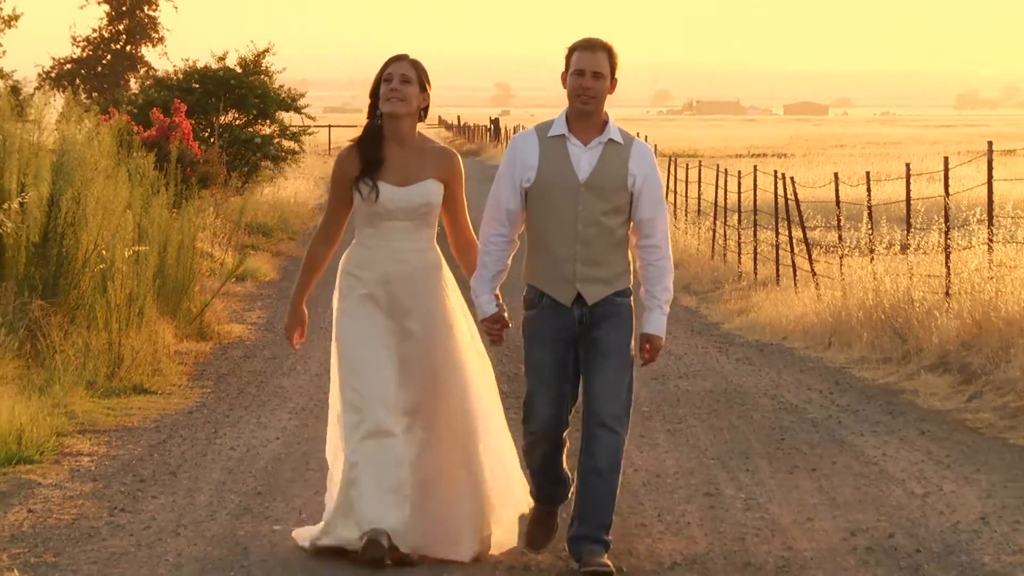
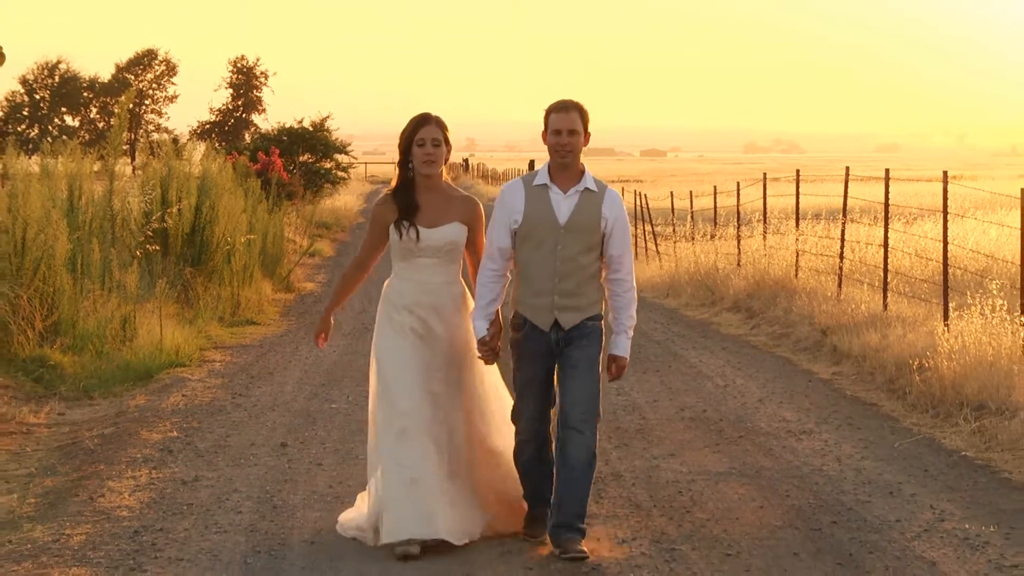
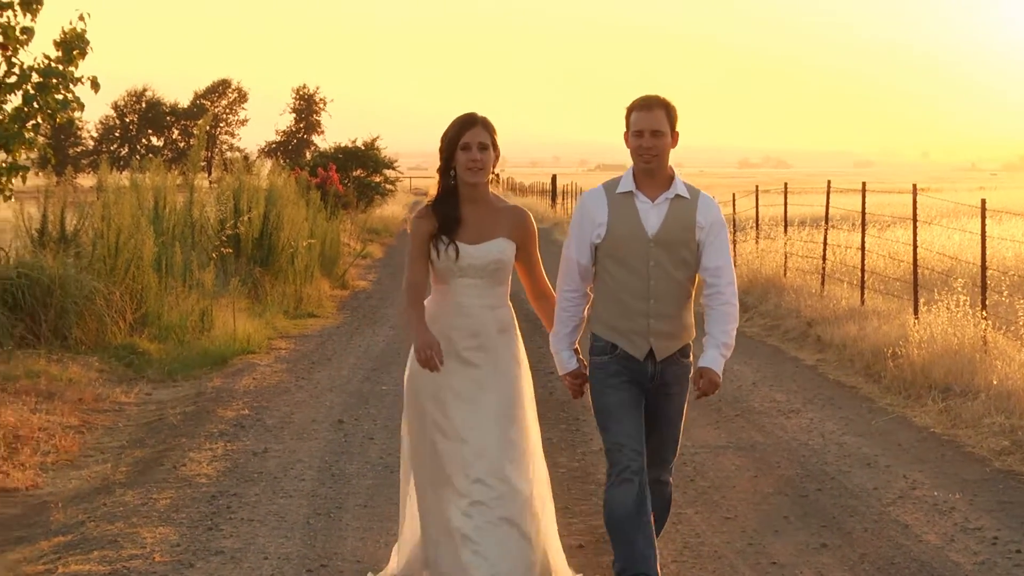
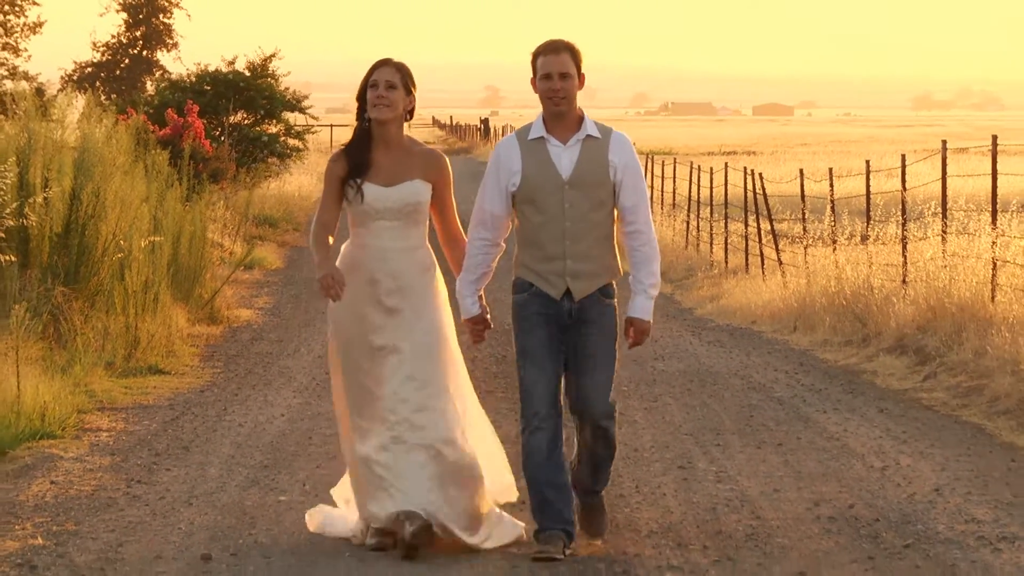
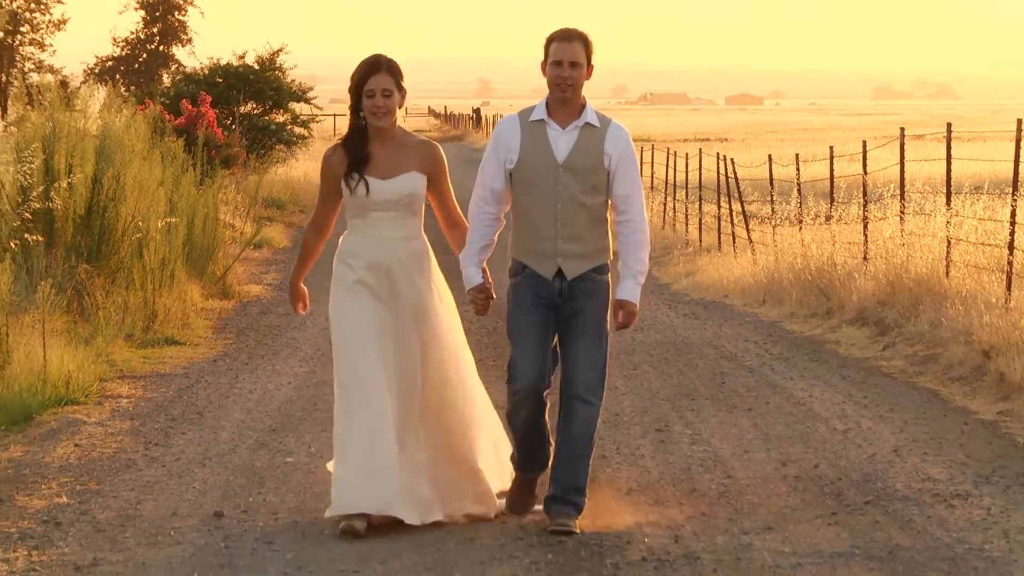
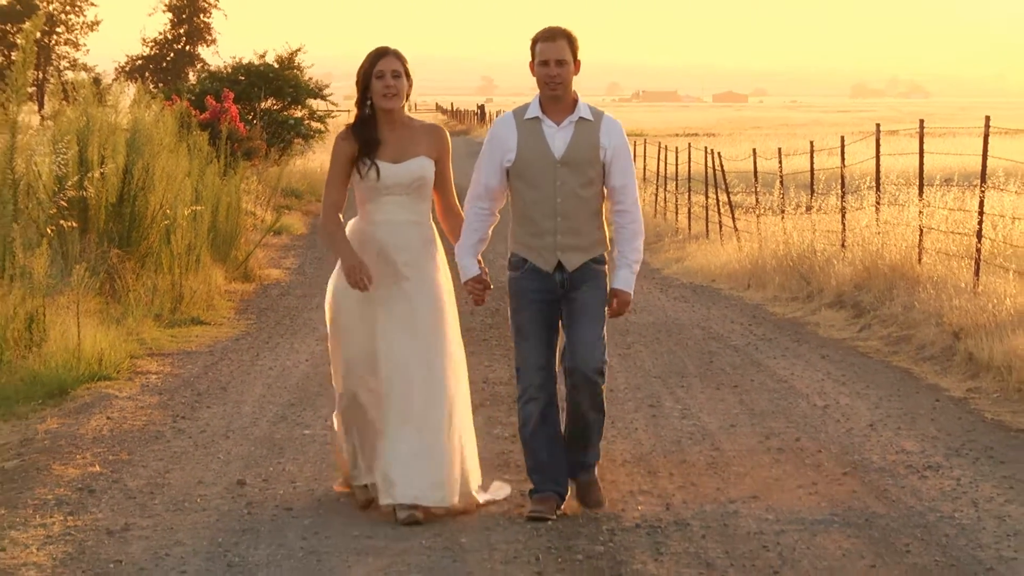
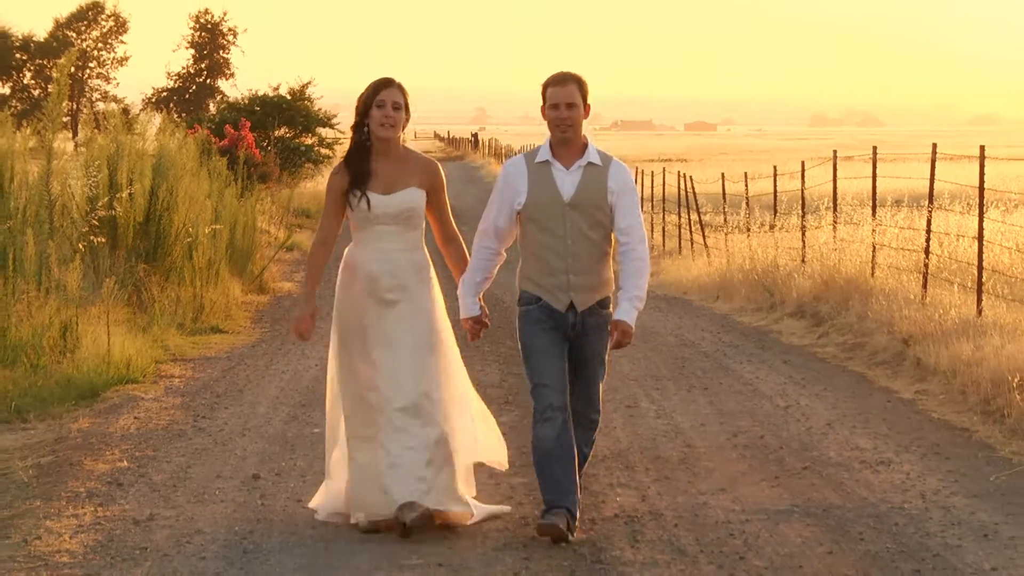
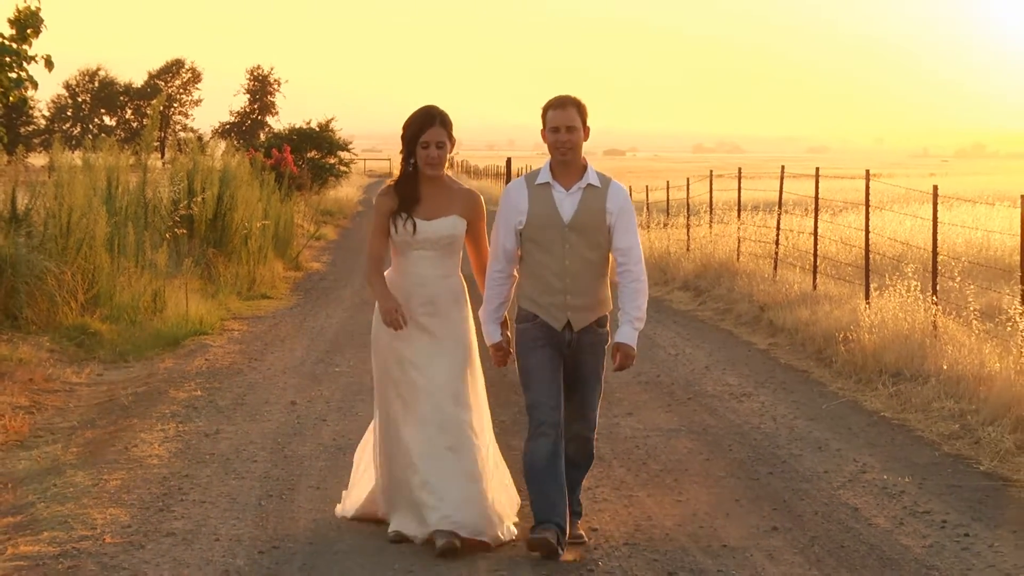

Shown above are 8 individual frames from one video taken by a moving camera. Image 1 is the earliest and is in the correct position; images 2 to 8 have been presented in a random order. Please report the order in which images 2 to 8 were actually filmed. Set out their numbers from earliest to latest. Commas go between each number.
4, 5, 6, 7, 2, 8, 3
